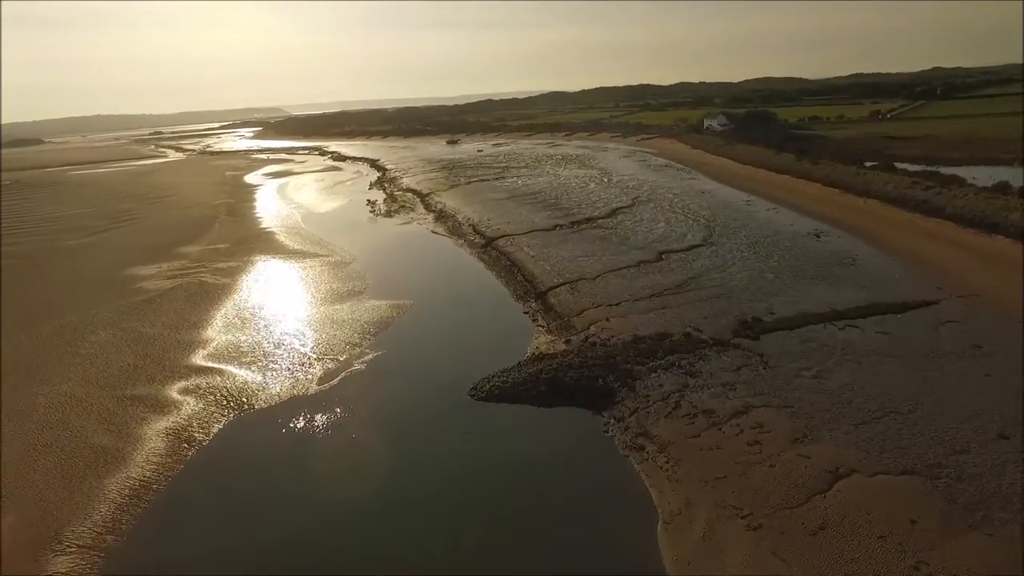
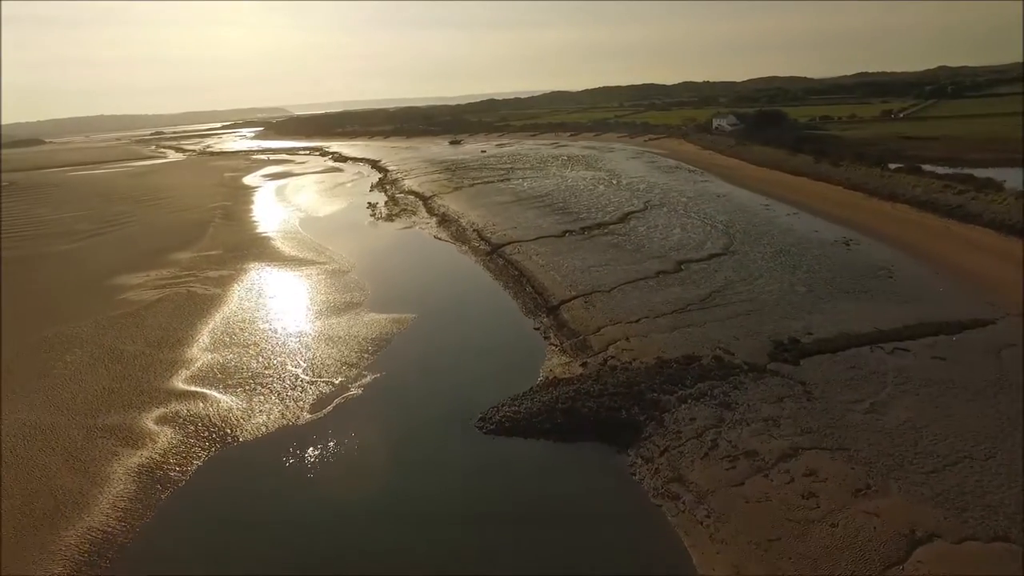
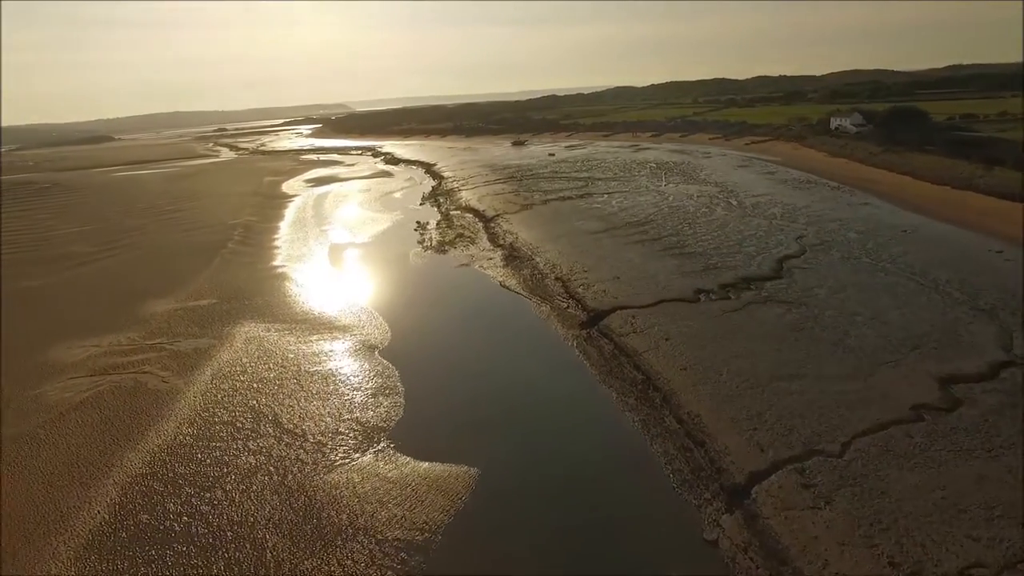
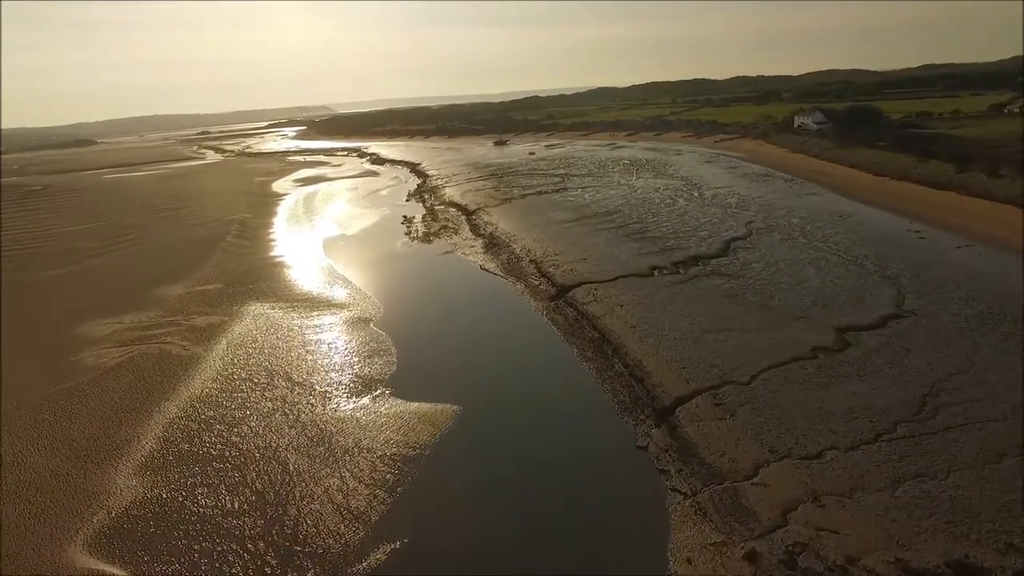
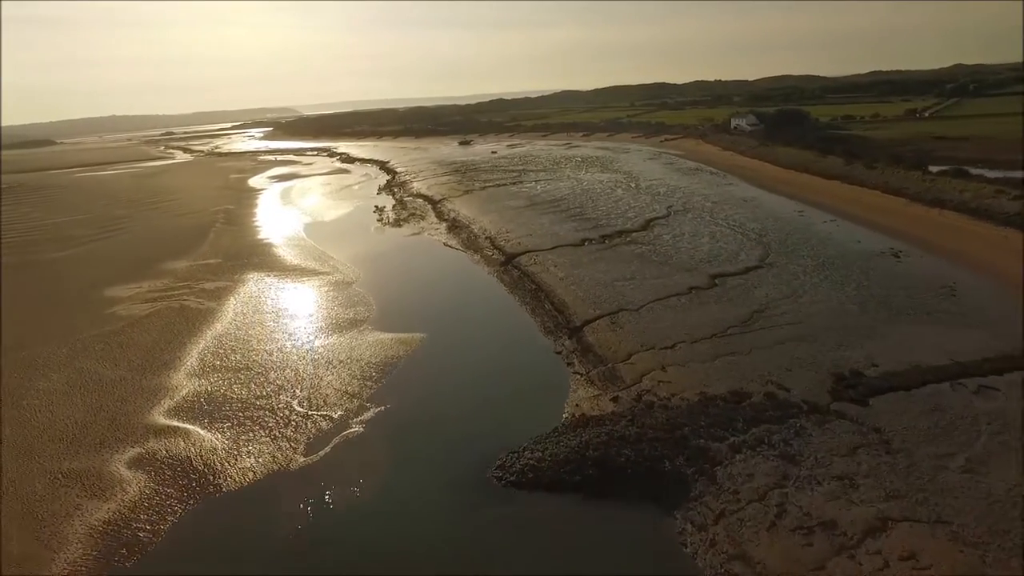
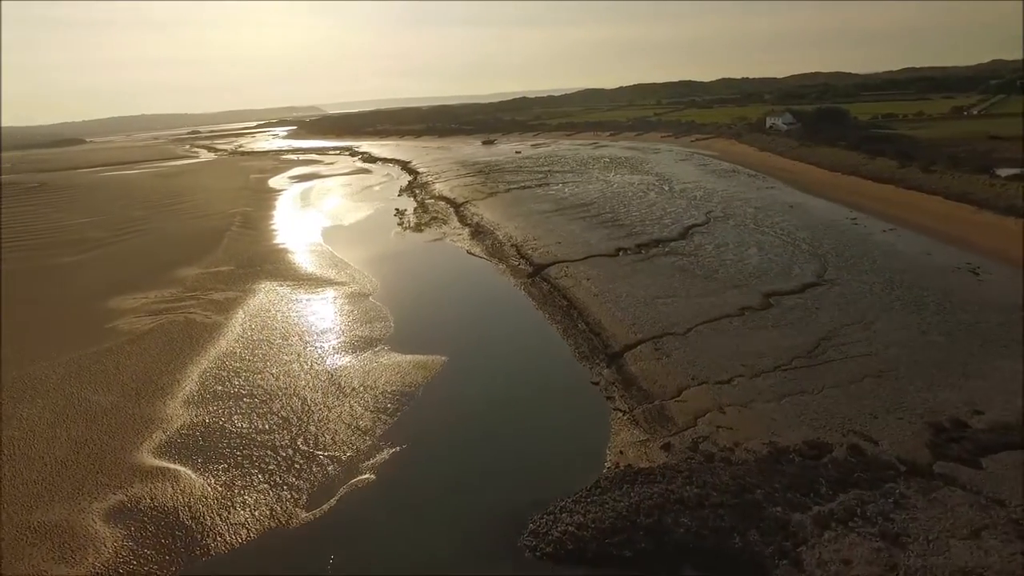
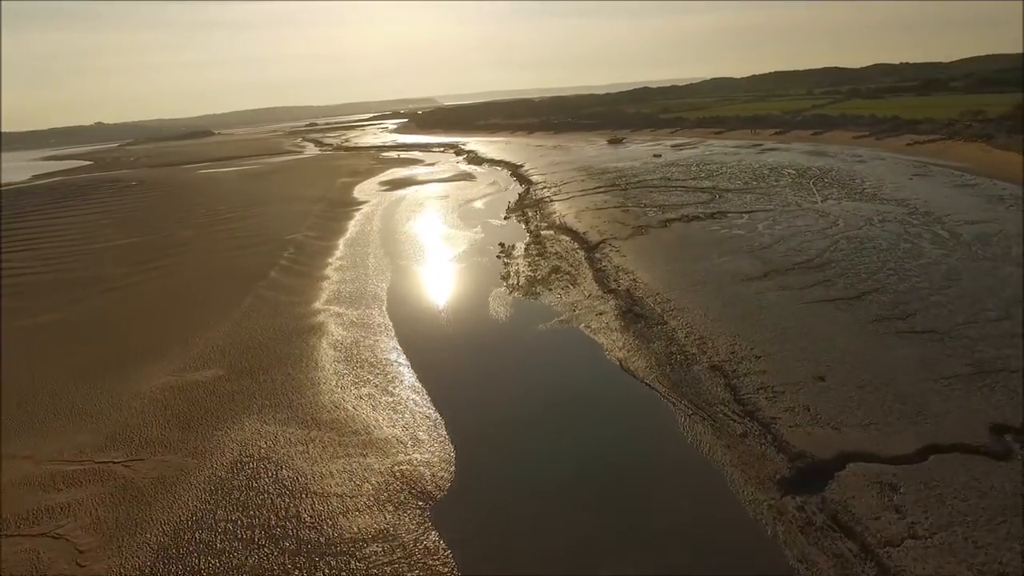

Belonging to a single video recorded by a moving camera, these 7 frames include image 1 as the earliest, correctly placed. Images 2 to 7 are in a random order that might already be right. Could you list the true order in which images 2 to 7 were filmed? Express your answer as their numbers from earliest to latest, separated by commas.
2, 5, 6, 4, 3, 7
